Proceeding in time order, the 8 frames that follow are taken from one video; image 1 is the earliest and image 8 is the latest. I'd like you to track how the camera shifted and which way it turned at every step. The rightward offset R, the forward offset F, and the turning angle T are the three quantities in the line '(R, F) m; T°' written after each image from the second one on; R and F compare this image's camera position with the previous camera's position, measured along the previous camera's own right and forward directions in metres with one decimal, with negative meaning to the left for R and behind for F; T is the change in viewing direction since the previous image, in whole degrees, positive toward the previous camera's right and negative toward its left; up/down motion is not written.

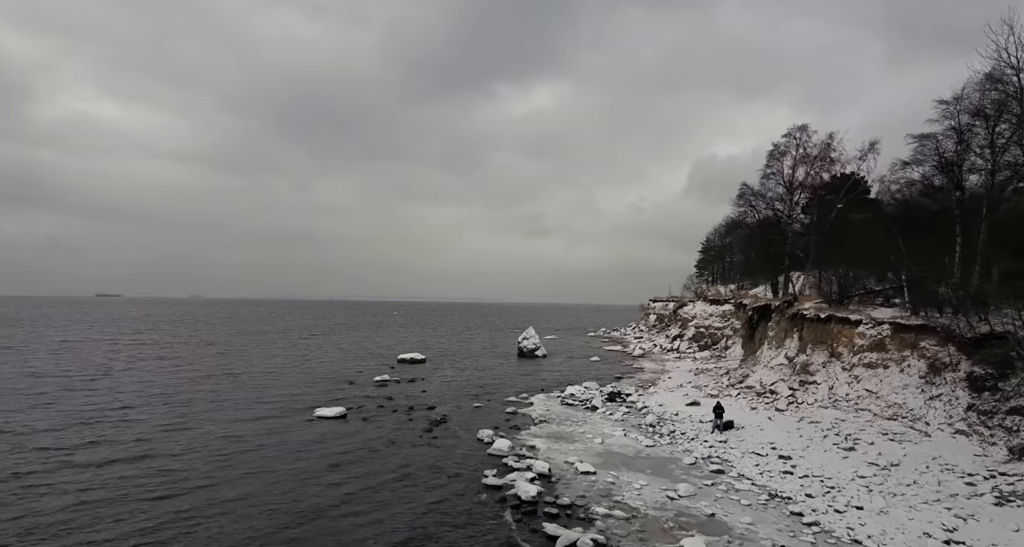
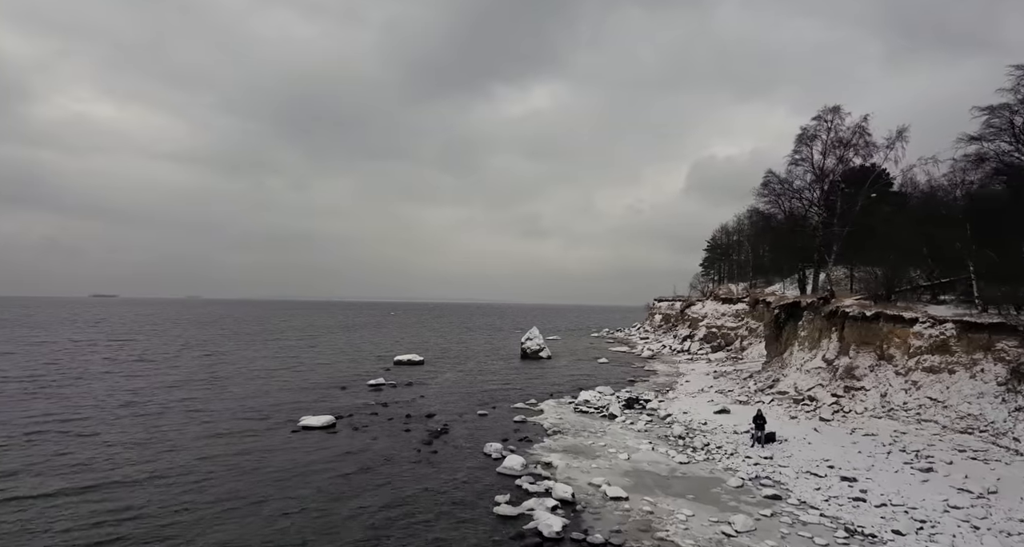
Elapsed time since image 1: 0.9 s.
(-0.6, +3.3) m; 0°
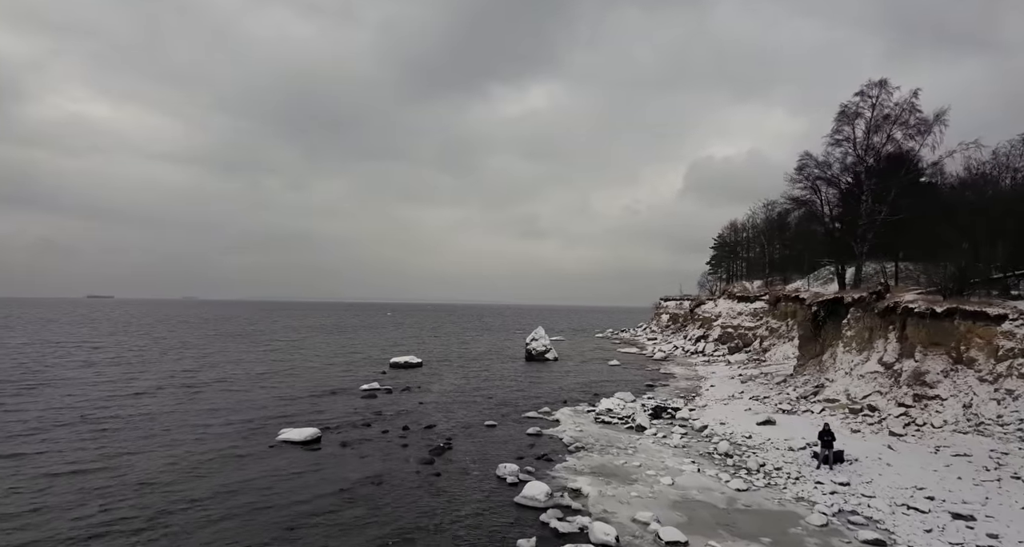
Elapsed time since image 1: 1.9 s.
(-0.7, +3.9) m; 0°
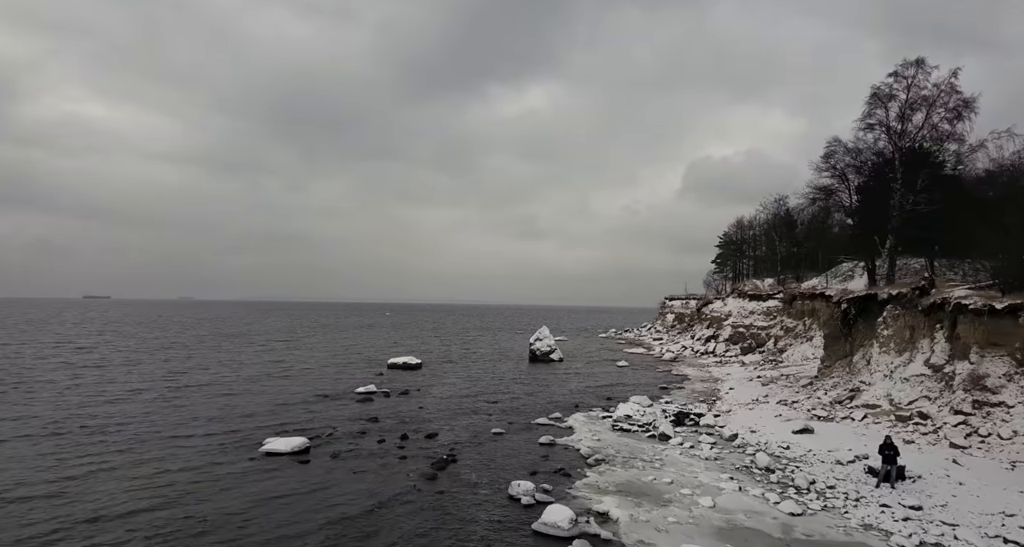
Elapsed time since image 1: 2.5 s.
(-0.5, +2.6) m; 0°
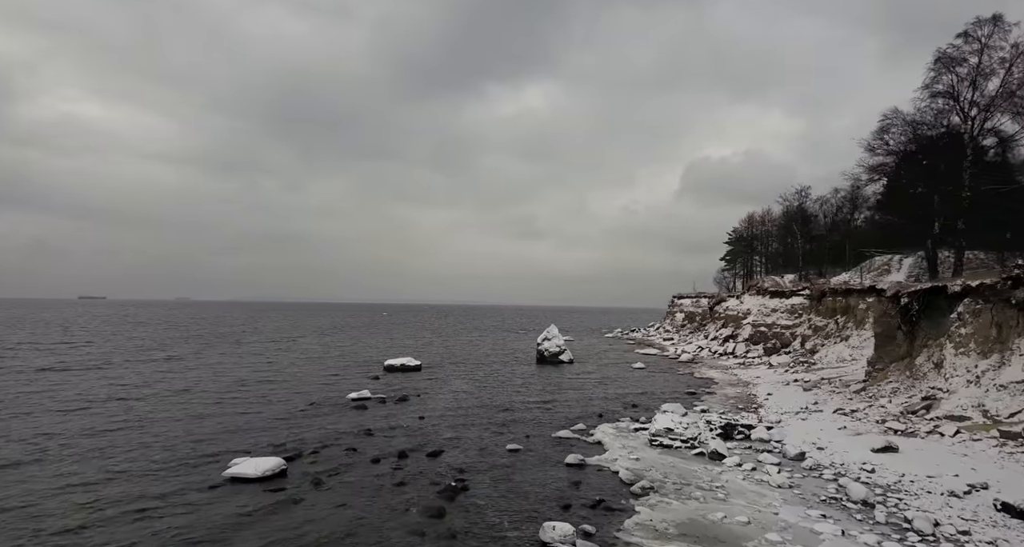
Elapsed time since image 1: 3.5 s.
(-0.8, +4.2) m; 0°
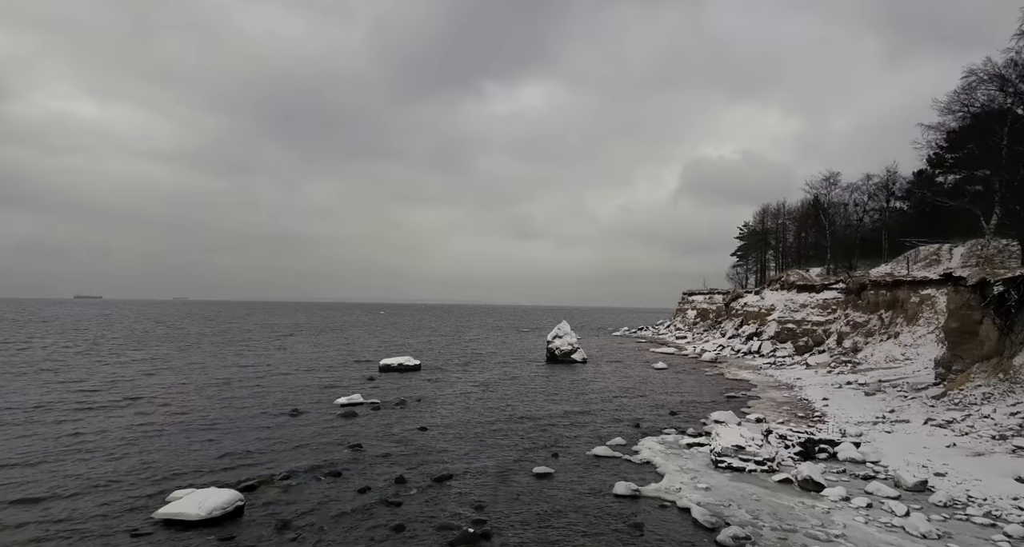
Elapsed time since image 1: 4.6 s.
(-0.9, +4.8) m; 0°
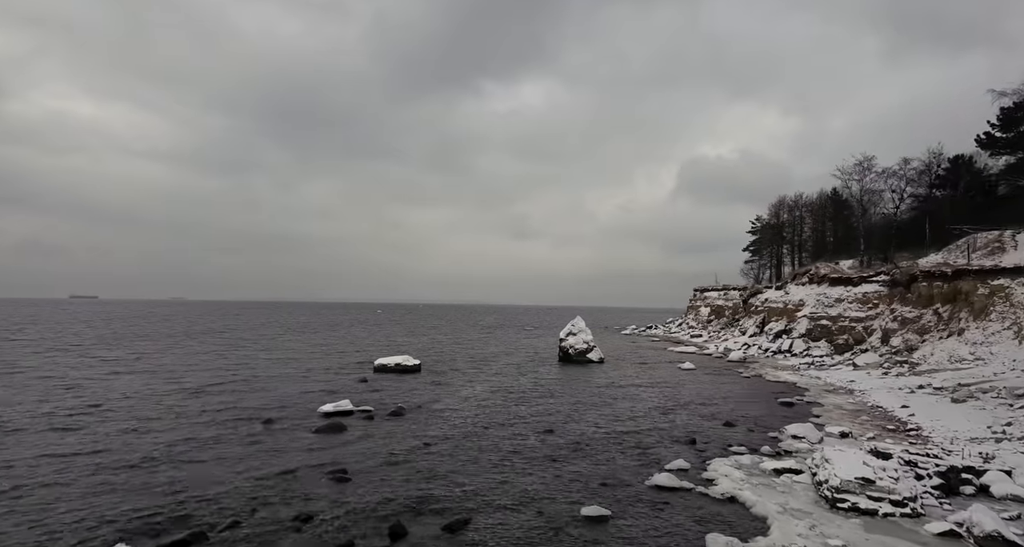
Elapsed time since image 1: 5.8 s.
(-0.9, +4.9) m; 0°
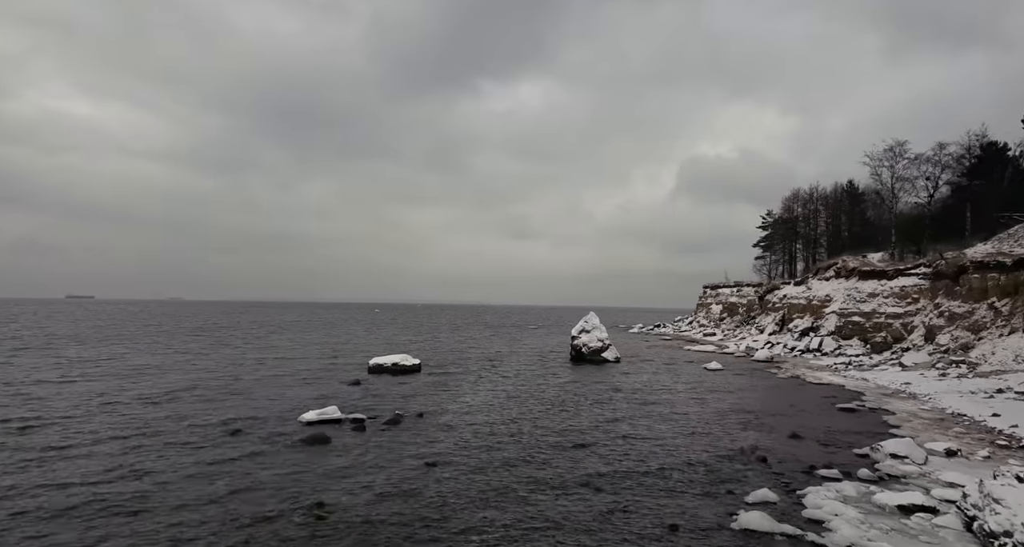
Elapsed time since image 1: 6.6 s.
(-0.7, +4.0) m; 0°
